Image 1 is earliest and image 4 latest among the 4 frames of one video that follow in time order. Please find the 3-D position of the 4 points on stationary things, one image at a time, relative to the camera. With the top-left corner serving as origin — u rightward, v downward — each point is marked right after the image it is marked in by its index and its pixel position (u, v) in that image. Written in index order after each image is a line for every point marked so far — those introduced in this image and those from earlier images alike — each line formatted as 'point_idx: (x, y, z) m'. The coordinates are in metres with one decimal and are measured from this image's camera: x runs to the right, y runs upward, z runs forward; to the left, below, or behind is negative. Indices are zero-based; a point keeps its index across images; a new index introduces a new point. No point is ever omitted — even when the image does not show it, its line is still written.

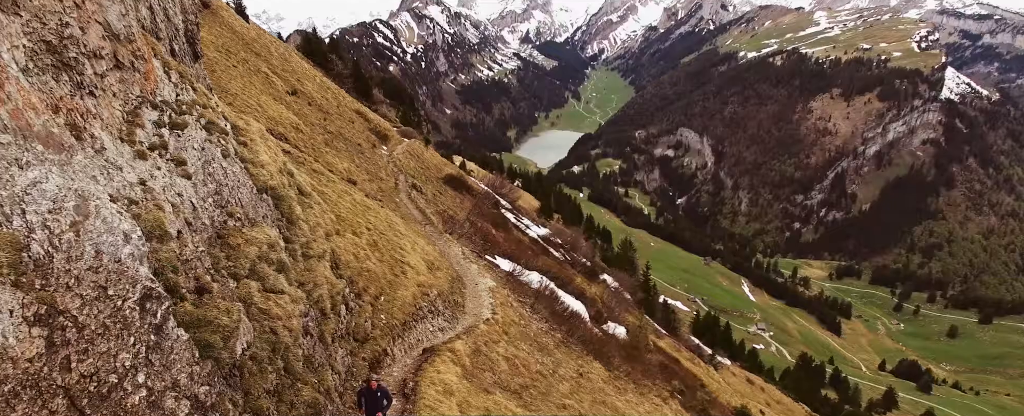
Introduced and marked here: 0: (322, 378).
0: (-6.2, -5.5, +17.6) m
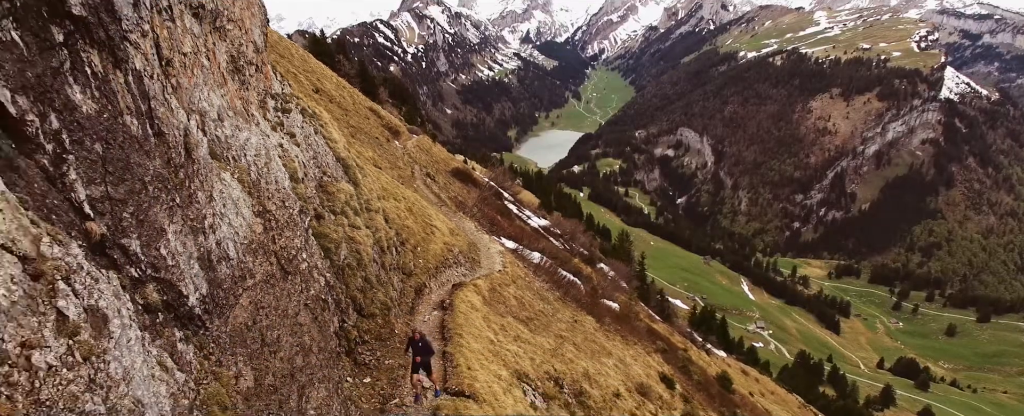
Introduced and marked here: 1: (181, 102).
0: (-5.7, -3.7, +25.3) m
1: (-9.2, +2.9, +15.5) m
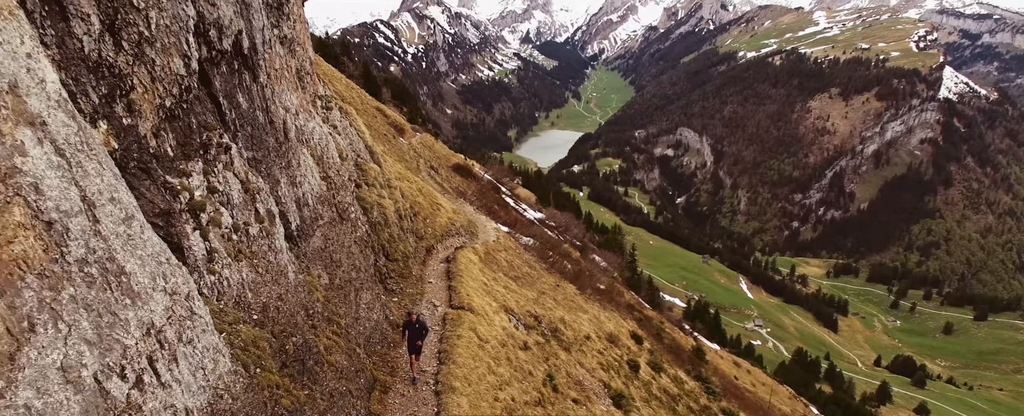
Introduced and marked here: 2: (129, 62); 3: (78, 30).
0: (-6.4, -2.1, +33.4) m
1: (-9.9, +4.5, +23.6) m
2: (-9.2, +3.5, +13.5) m
3: (-9.3, +3.9, +12.3) m
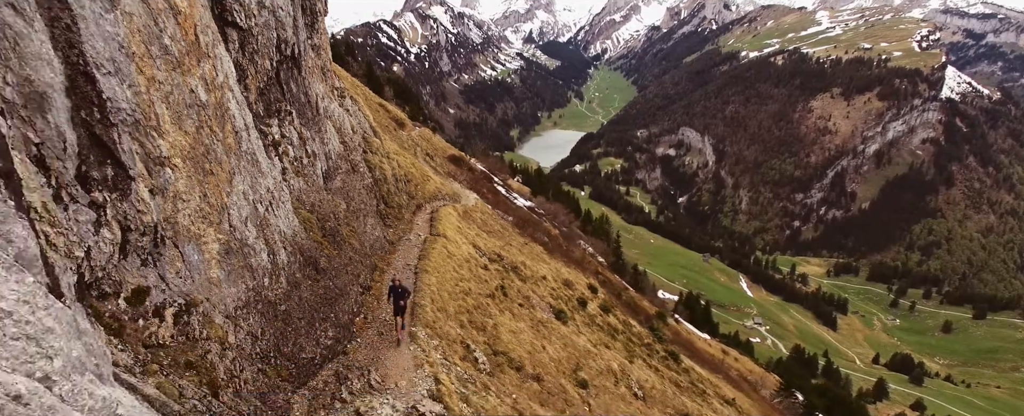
0: (-9.1, +0.9, +45.0) m
1: (-12.6, +7.5, +35.2) m
2: (-11.9, +6.5, +25.1) m
3: (-12.1, +6.9, +23.9) m
